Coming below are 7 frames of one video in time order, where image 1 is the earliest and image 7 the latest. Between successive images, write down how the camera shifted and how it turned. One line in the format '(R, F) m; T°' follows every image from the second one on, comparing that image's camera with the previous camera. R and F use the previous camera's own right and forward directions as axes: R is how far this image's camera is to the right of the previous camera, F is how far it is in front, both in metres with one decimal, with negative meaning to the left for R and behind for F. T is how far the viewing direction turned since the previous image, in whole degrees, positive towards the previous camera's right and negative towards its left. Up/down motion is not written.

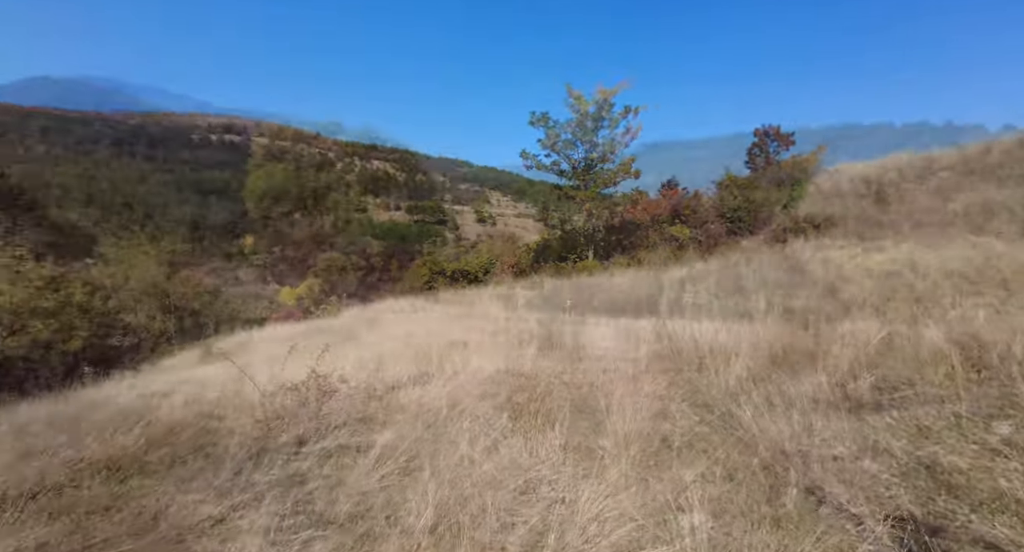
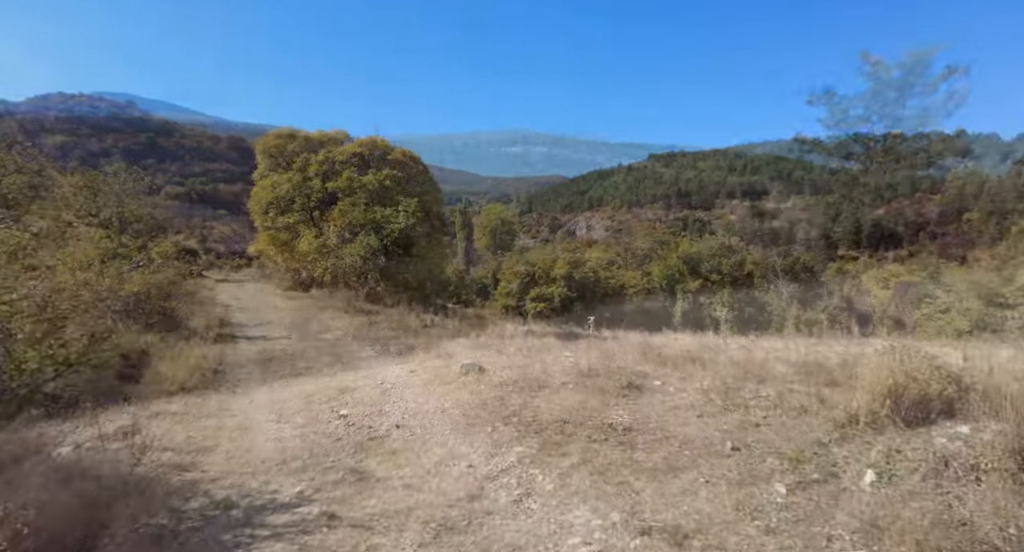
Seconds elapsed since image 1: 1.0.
(-0.2, +0.9) m; -1°
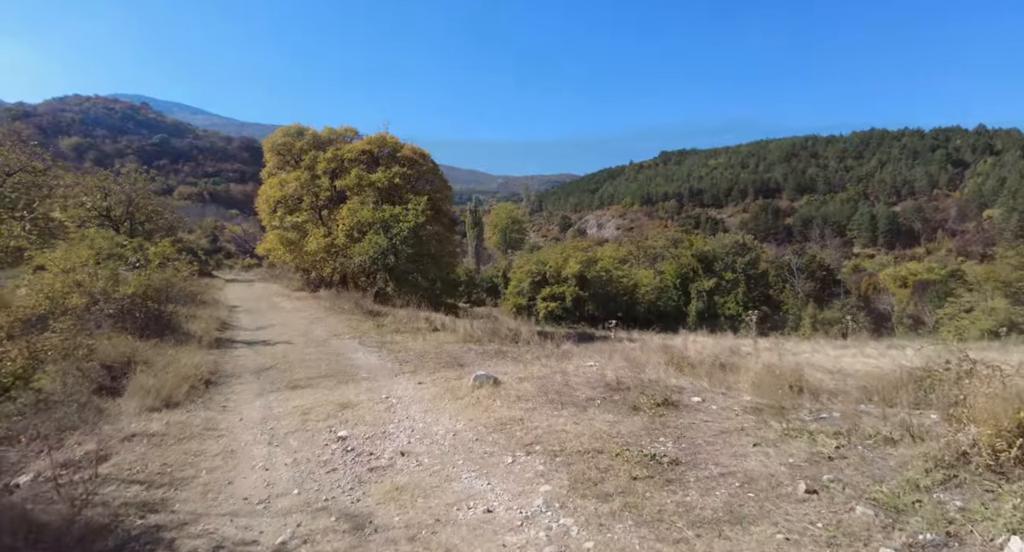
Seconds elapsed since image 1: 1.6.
(-0.1, +0.6) m; -1°
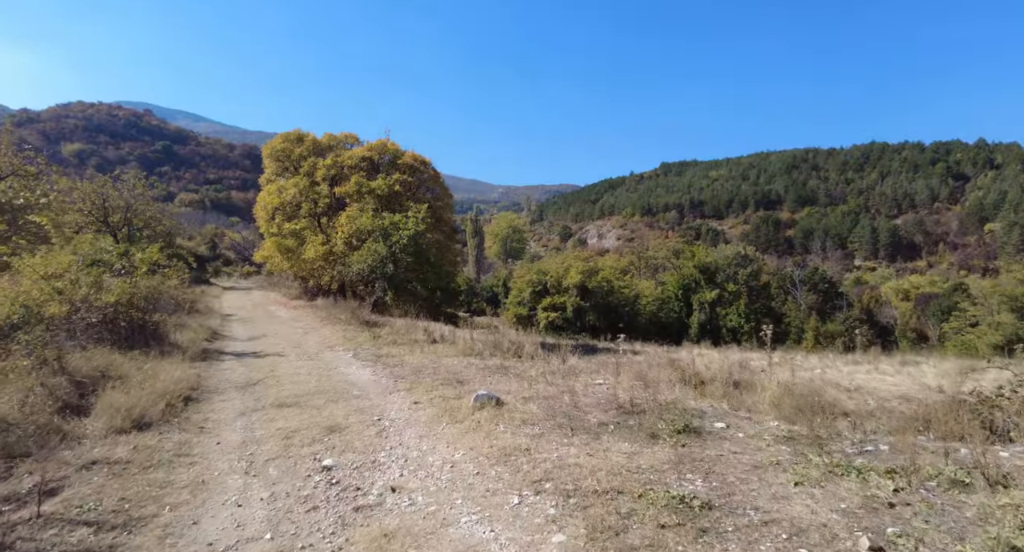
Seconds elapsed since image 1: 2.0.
(-0.1, +0.4) m; 0°
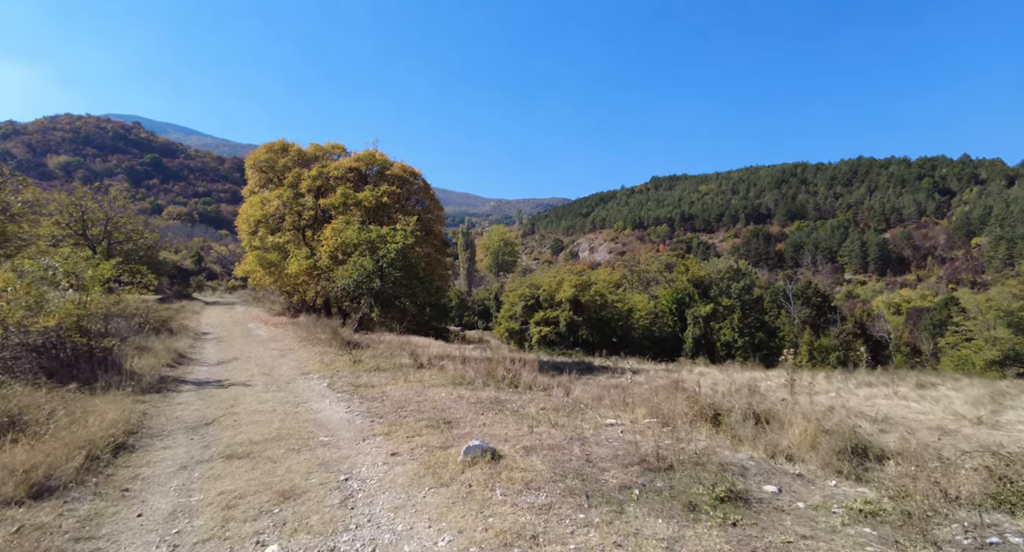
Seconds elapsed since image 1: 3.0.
(-0.1, +0.9) m; +1°
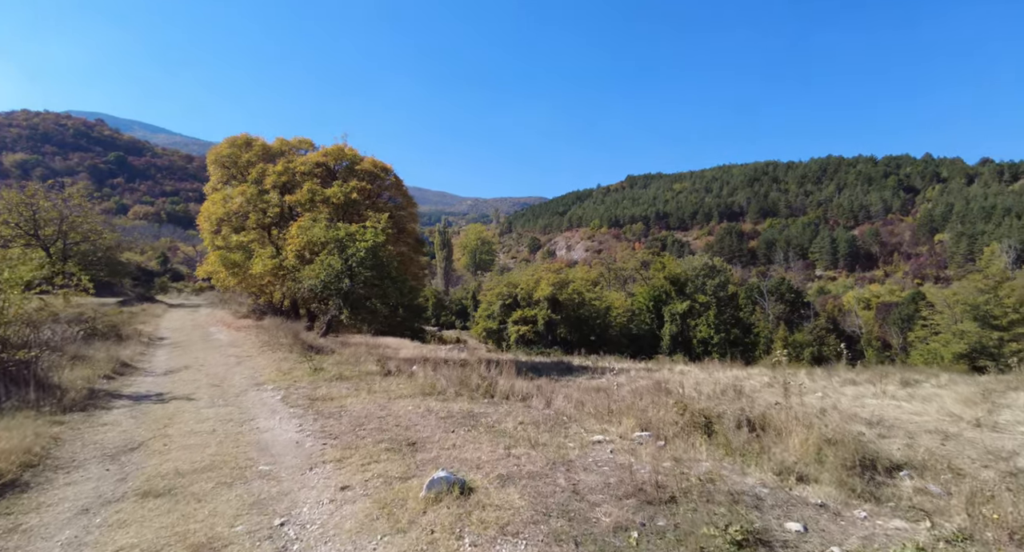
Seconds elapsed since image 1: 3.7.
(0.0, +0.7) m; +2°
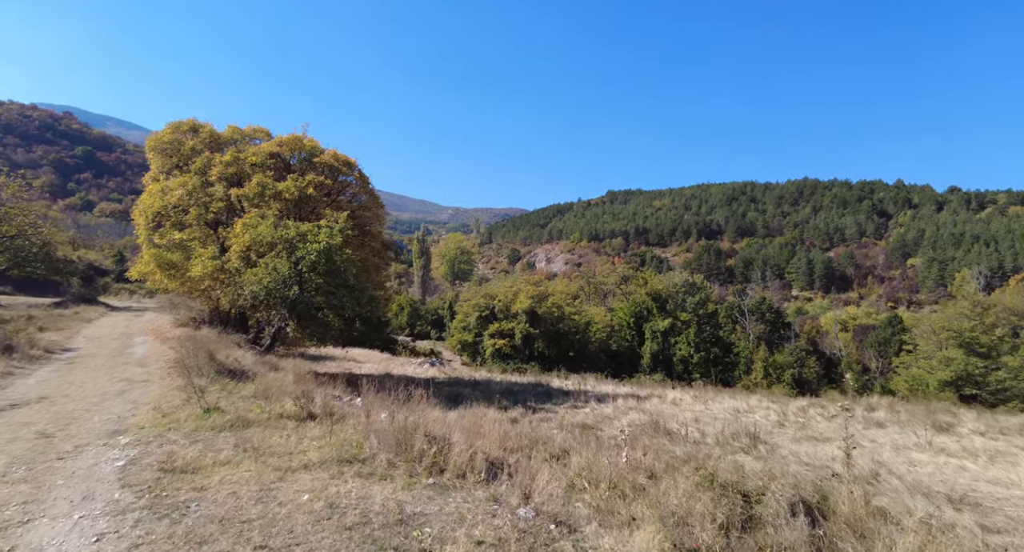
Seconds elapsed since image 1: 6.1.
(+0.1, +2.2) m; +2°
